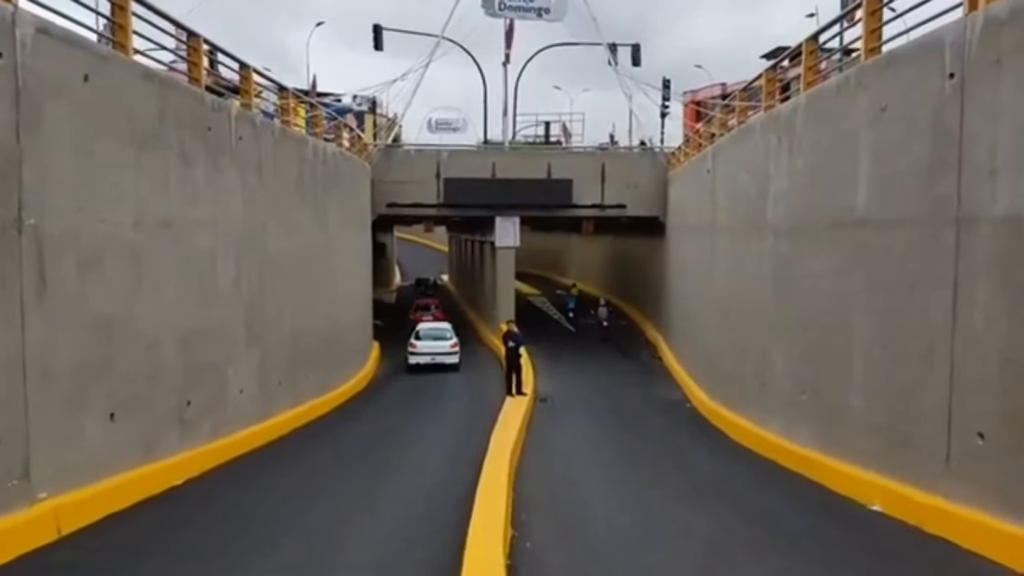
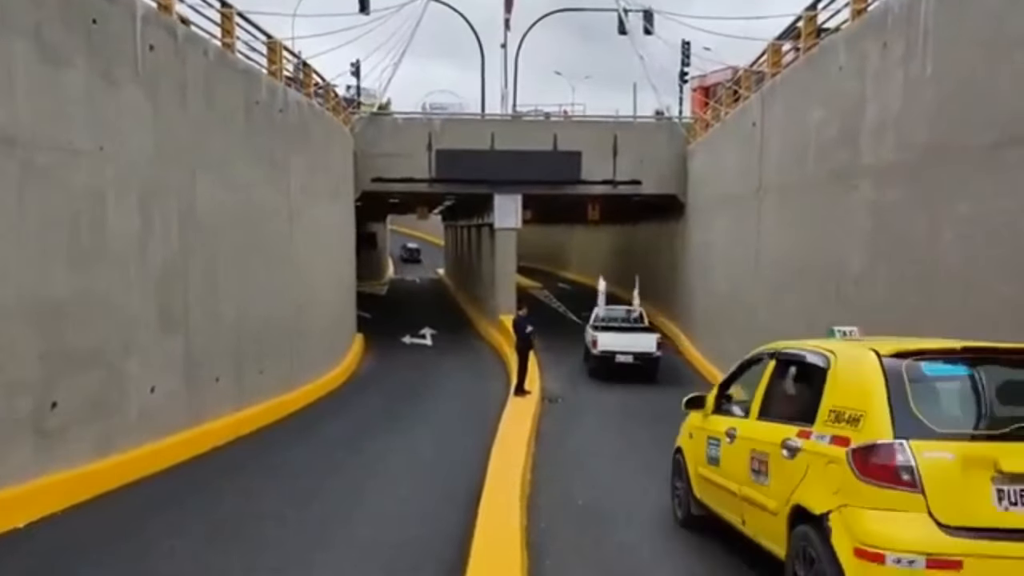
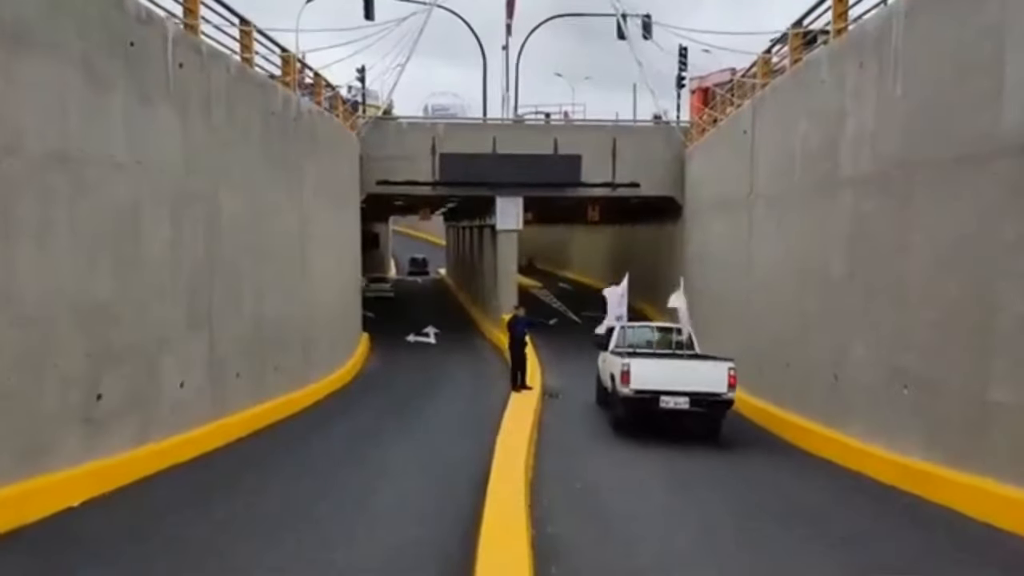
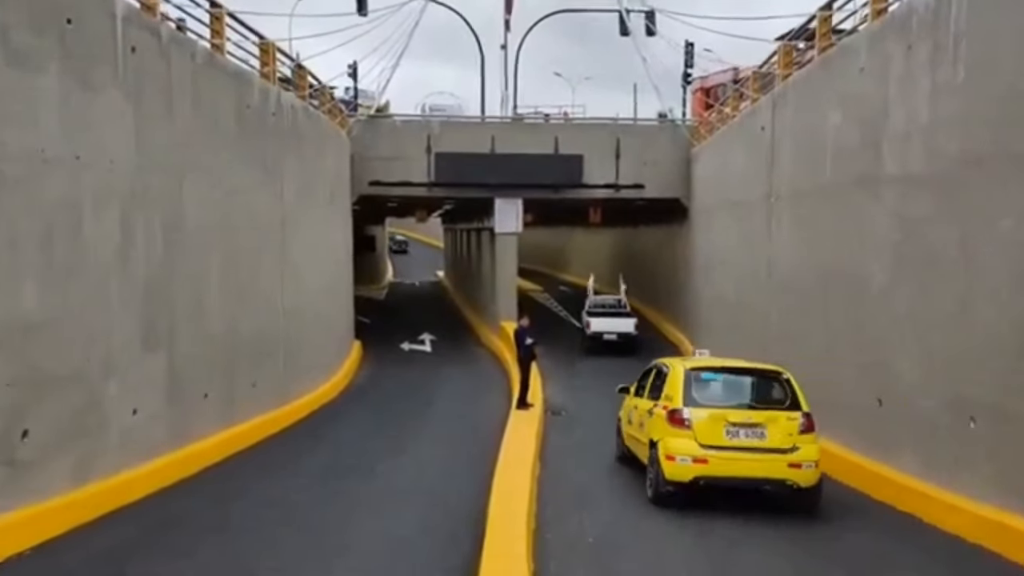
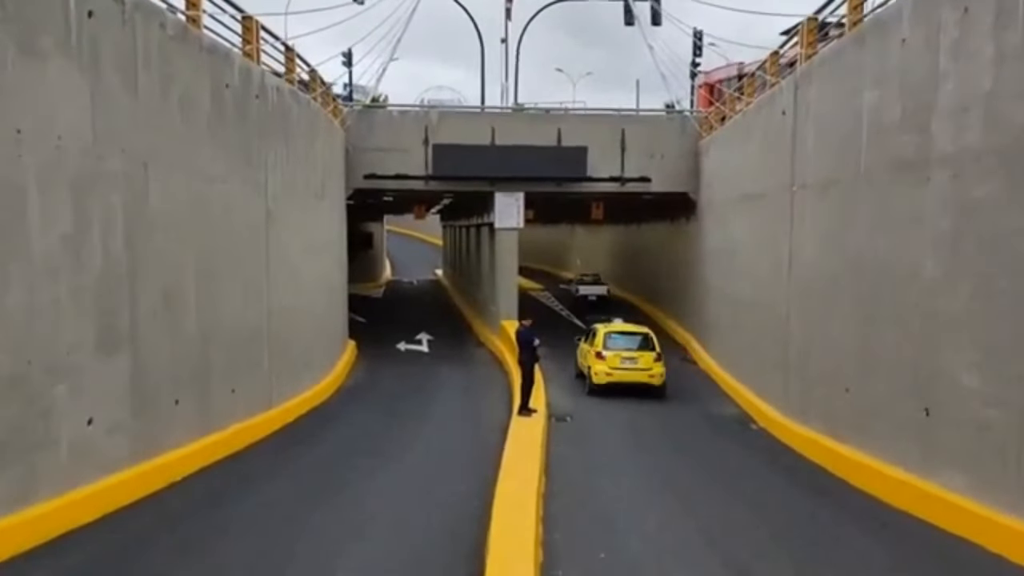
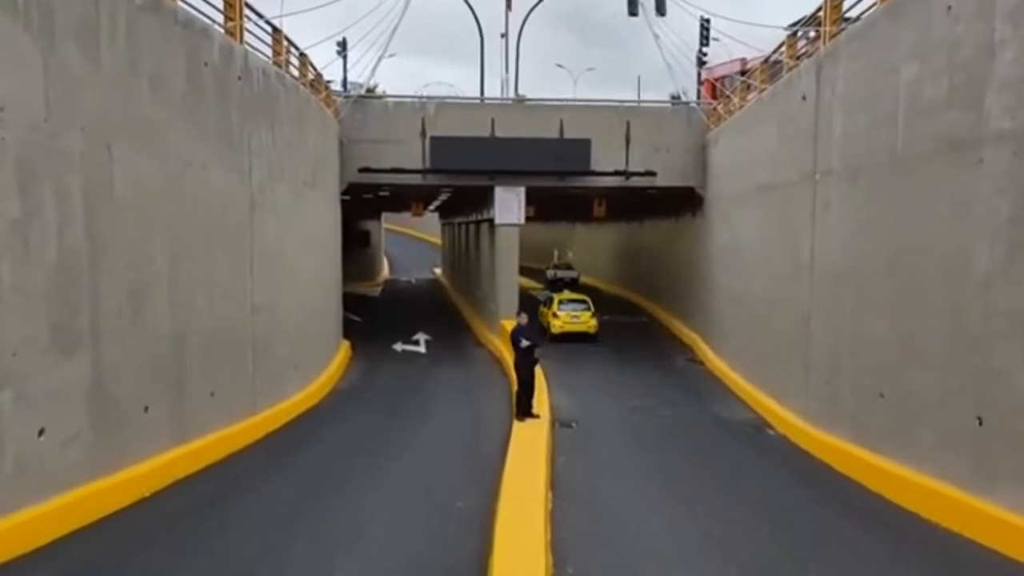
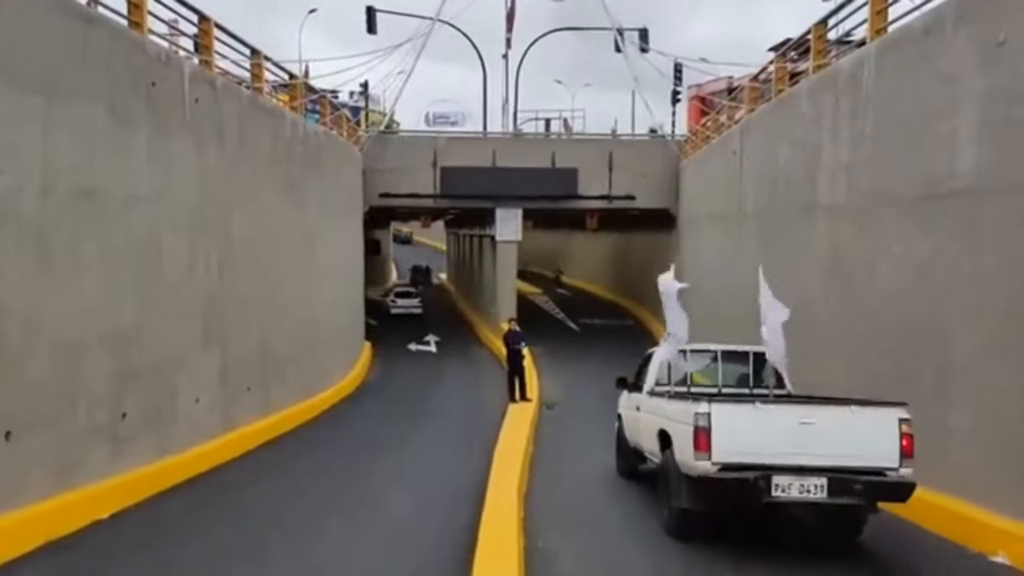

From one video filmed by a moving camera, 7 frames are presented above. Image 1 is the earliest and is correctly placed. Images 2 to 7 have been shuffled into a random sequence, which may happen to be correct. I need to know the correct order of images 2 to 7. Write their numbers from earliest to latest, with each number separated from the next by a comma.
7, 3, 2, 4, 5, 6
